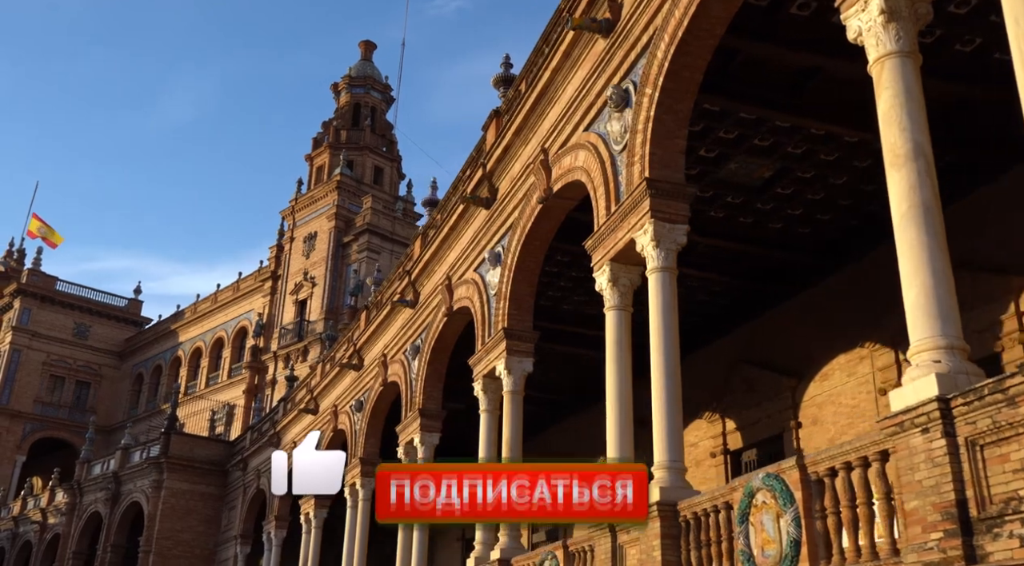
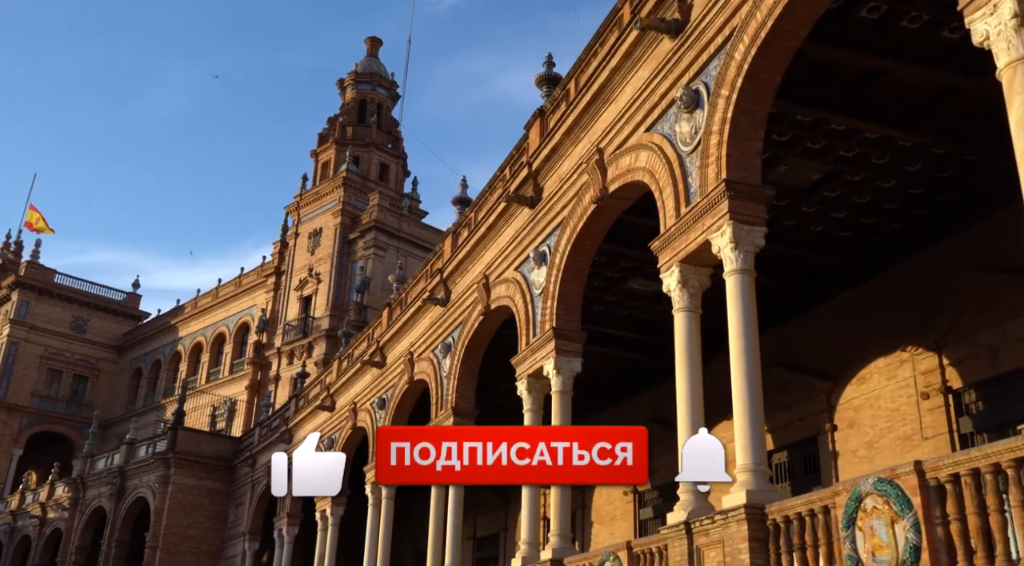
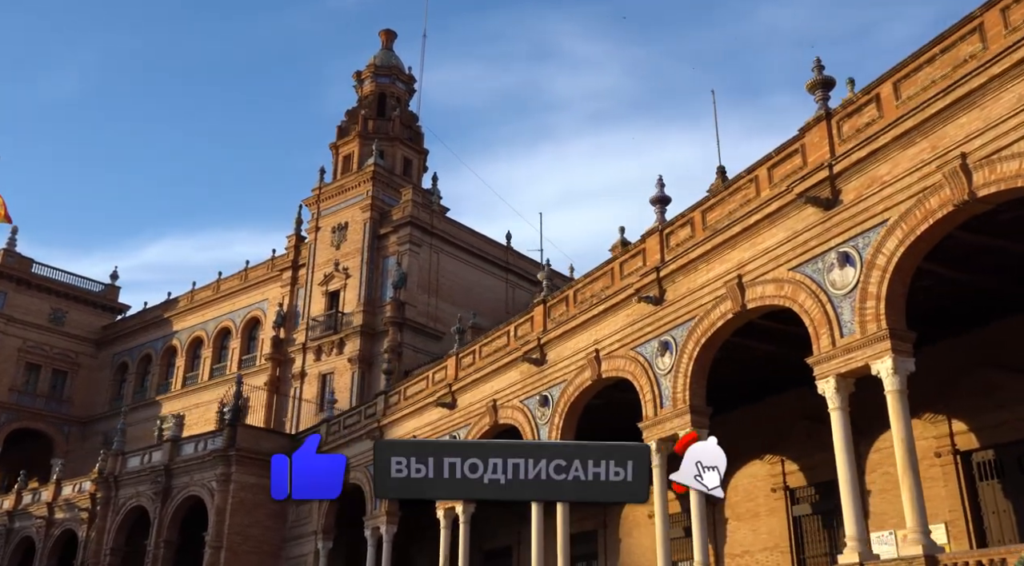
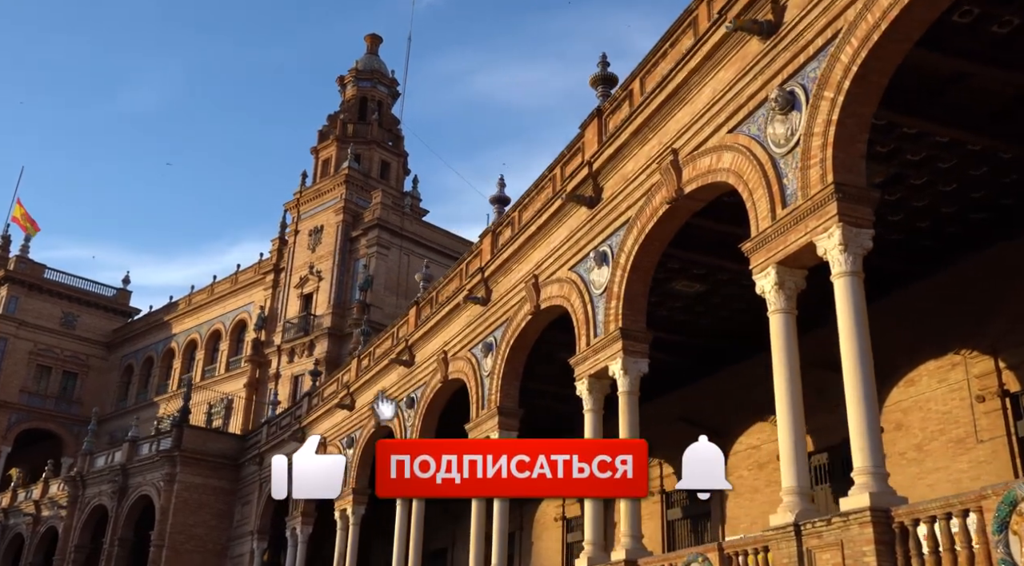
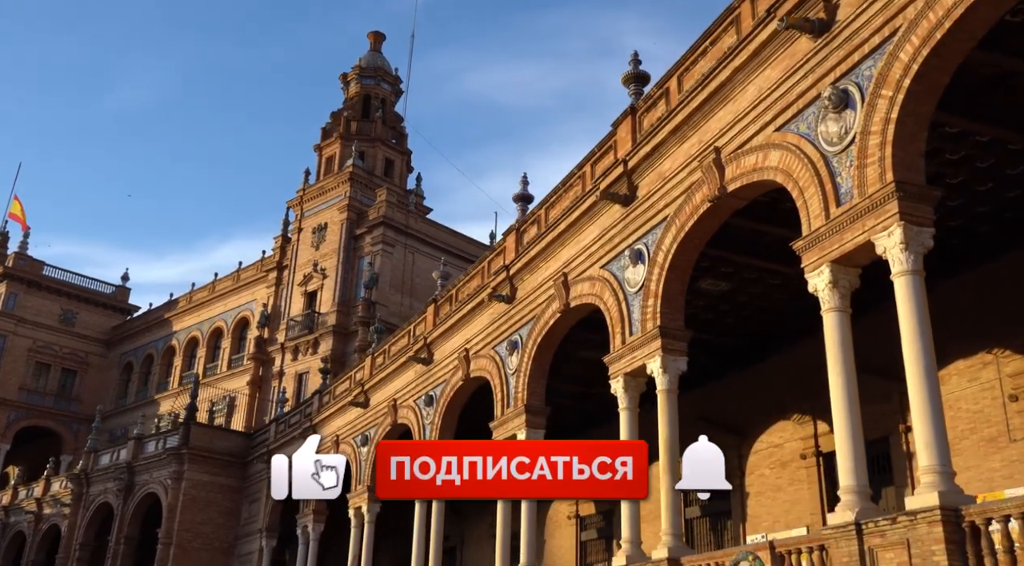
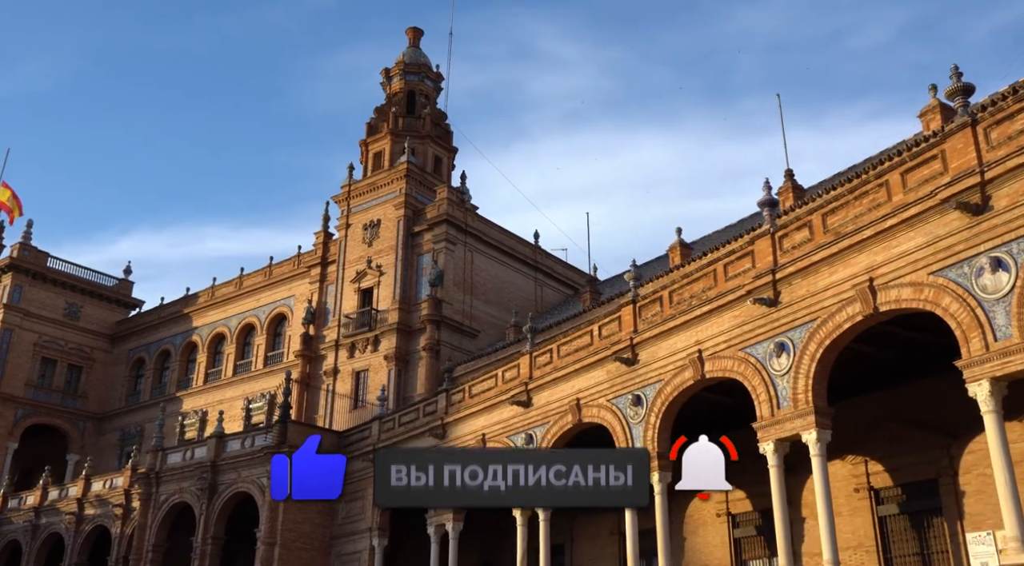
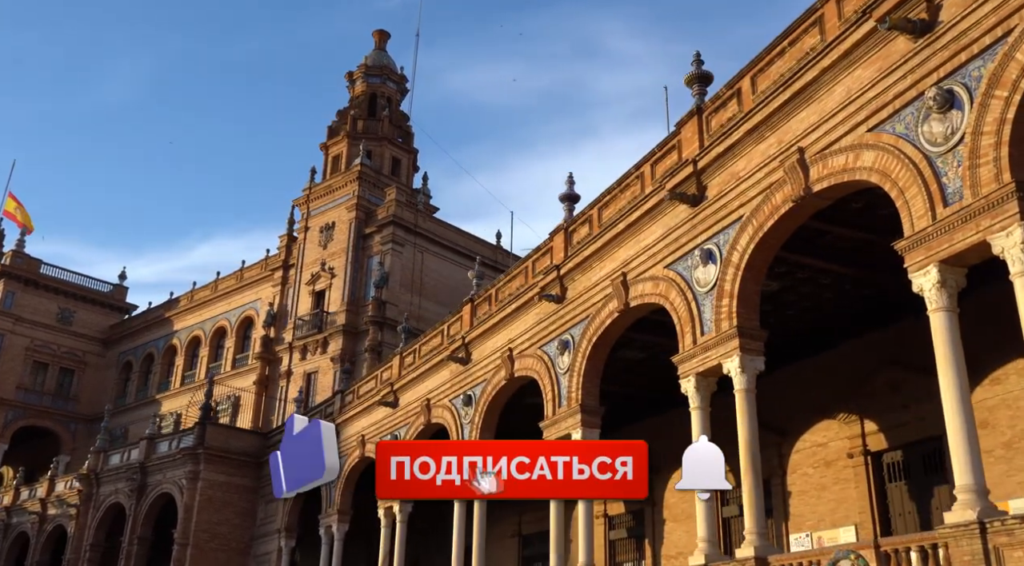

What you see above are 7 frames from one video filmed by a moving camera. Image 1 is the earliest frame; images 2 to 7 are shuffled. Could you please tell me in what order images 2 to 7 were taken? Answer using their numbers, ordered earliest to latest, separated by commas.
2, 4, 5, 7, 3, 6
